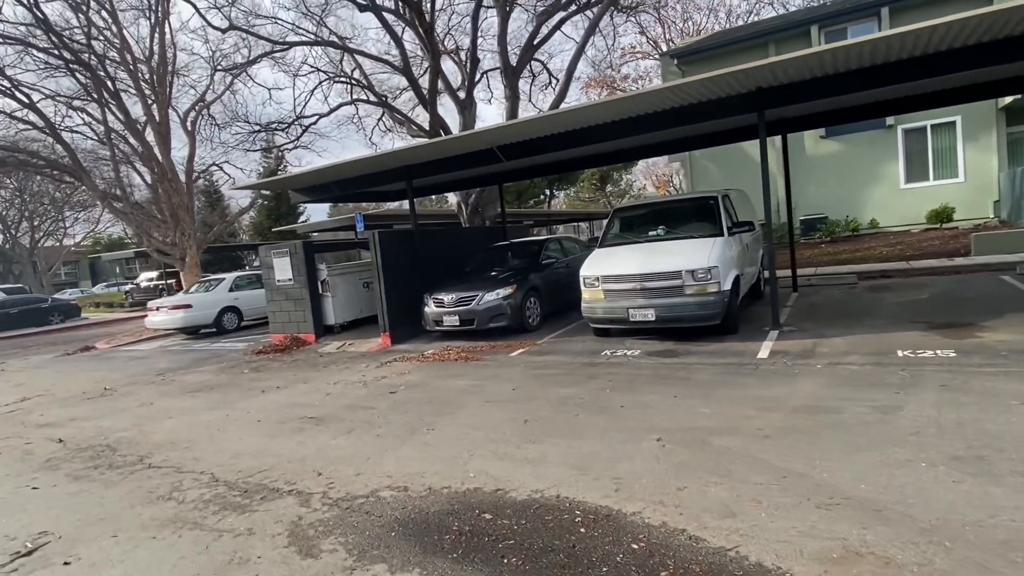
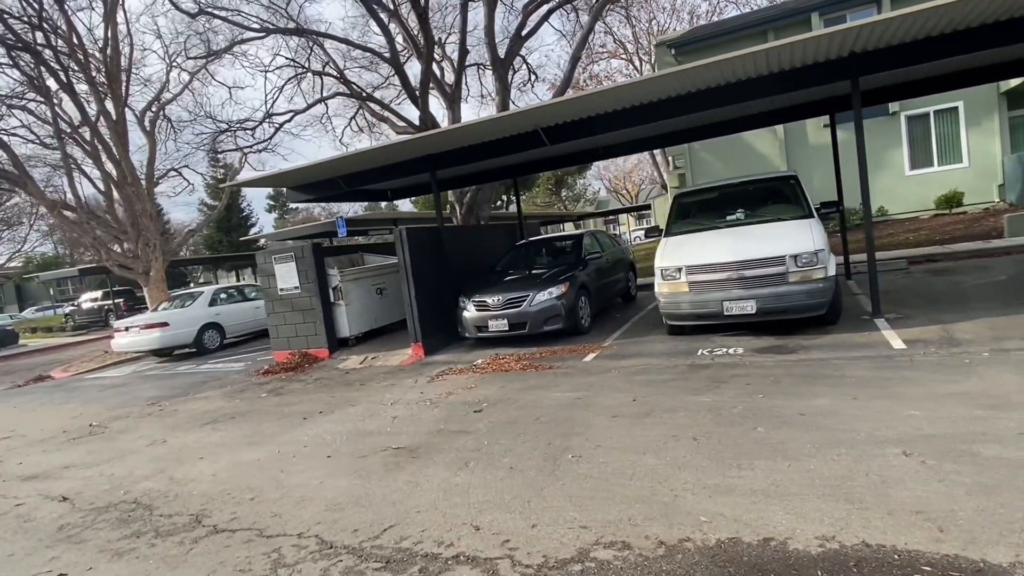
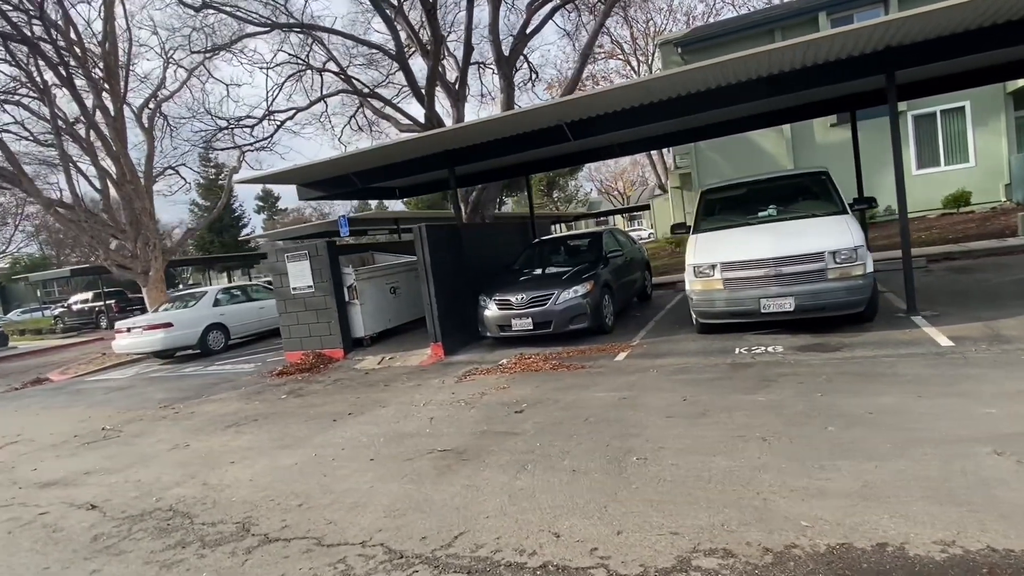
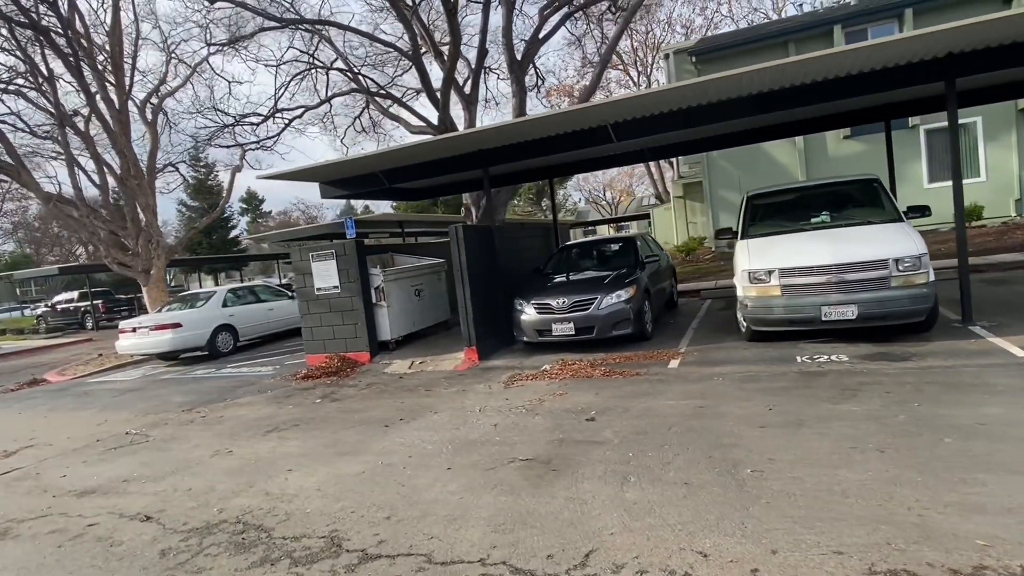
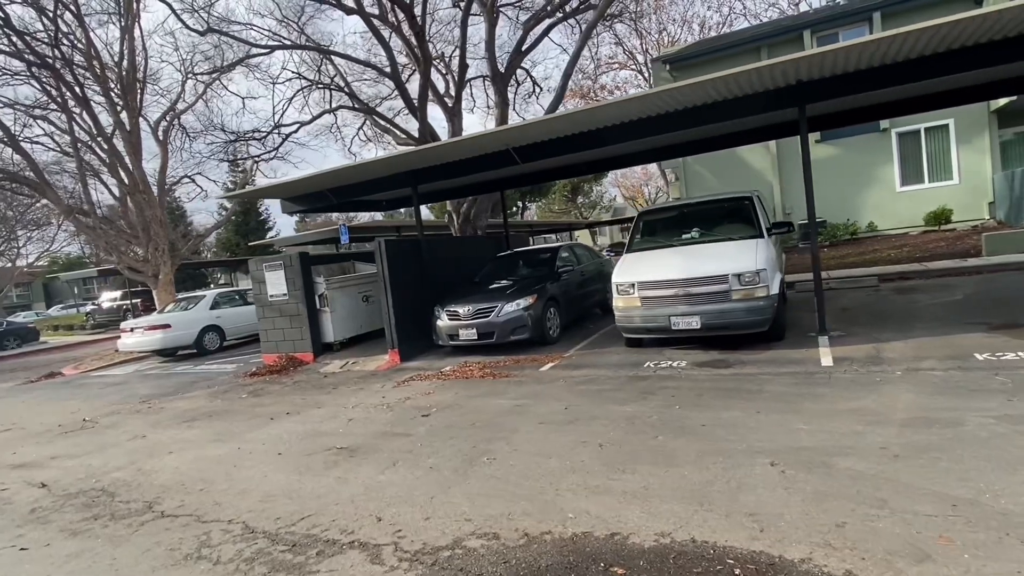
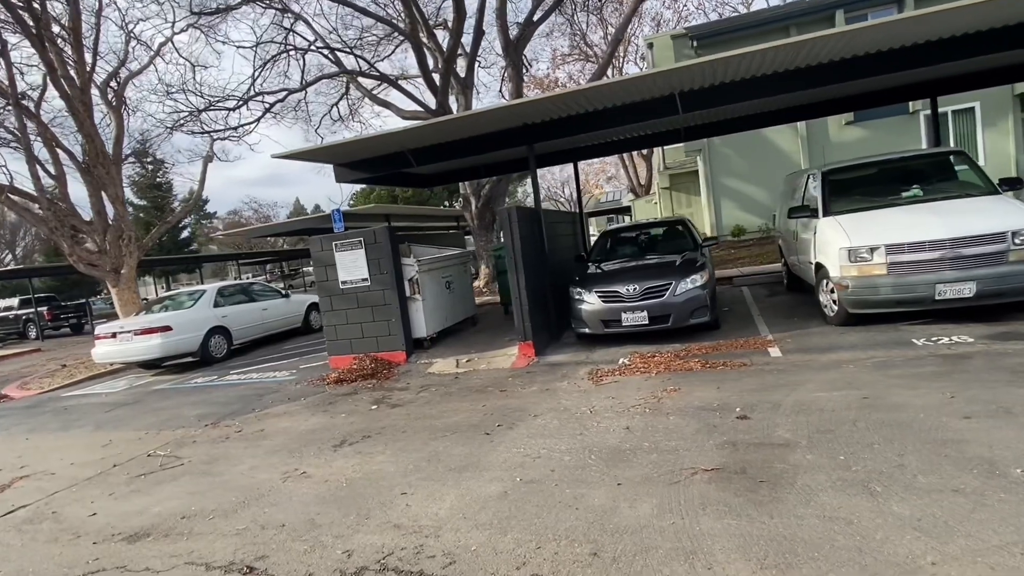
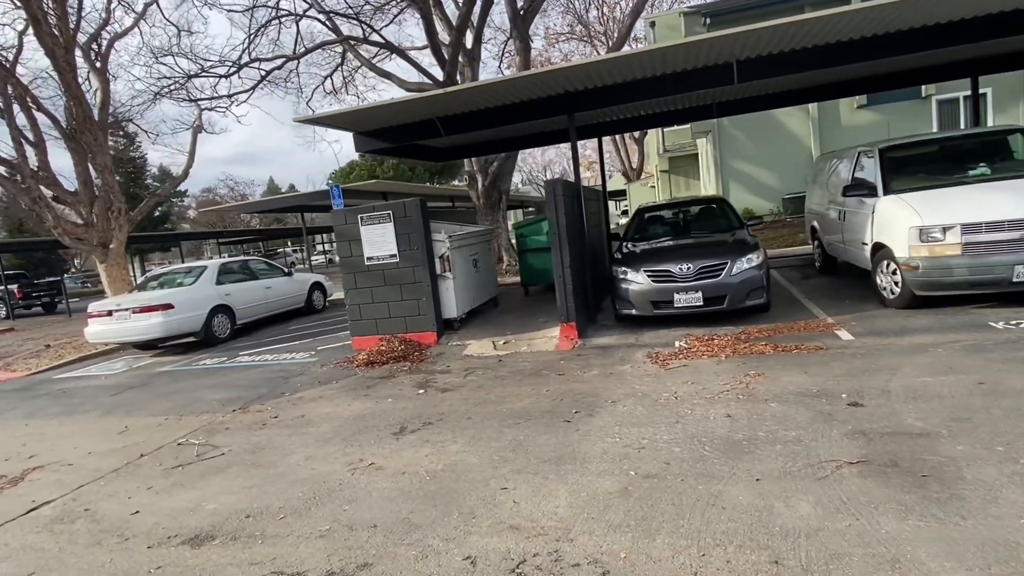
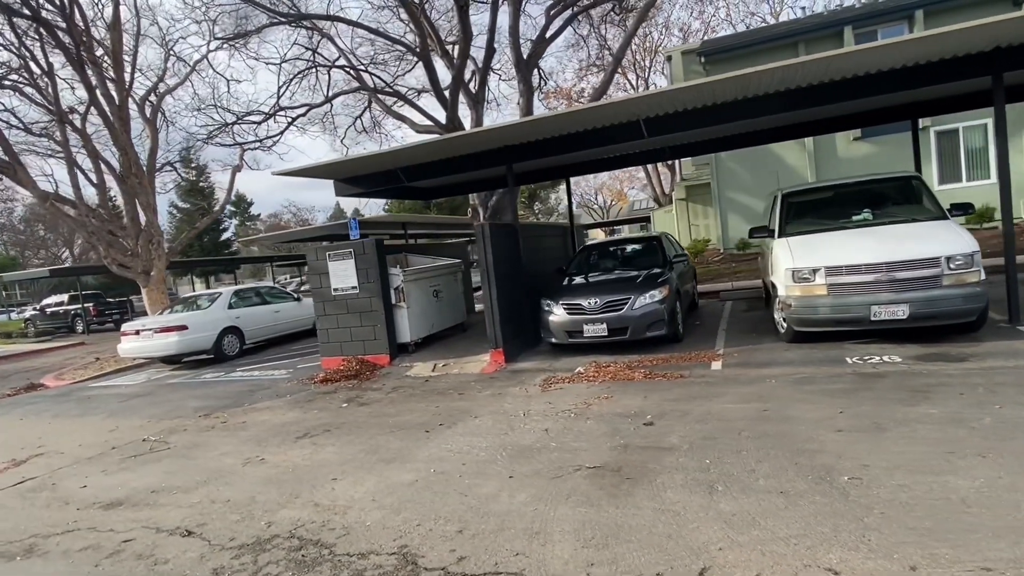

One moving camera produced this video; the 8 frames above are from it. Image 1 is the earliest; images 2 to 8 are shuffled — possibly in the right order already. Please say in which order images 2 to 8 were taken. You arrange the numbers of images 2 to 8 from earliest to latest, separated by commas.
5, 2, 3, 4, 8, 6, 7
